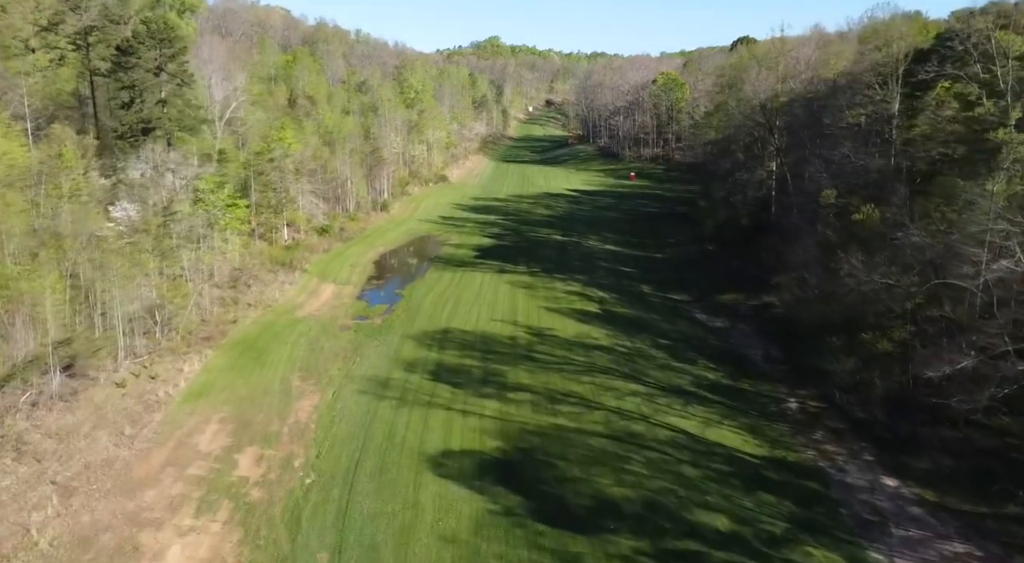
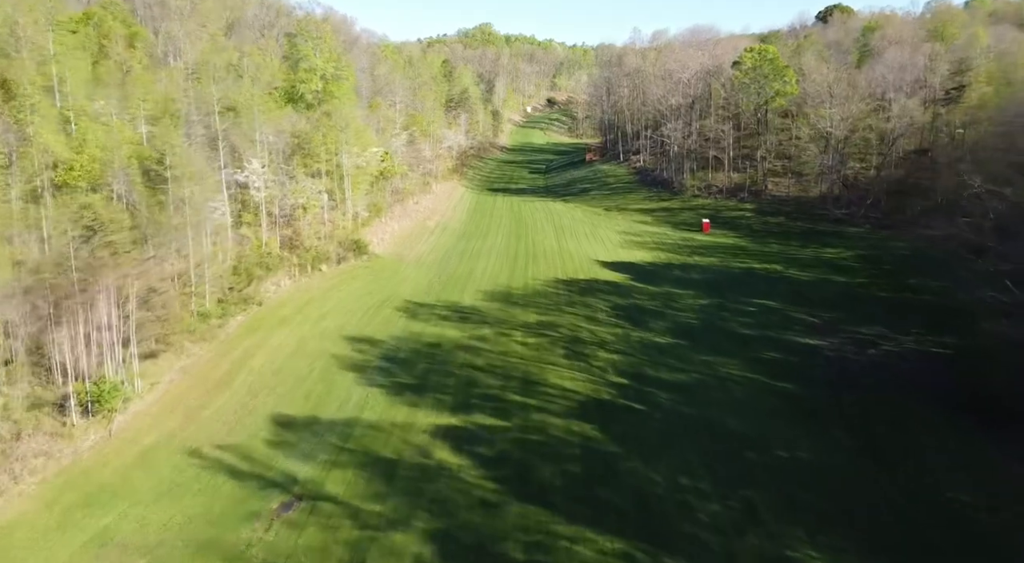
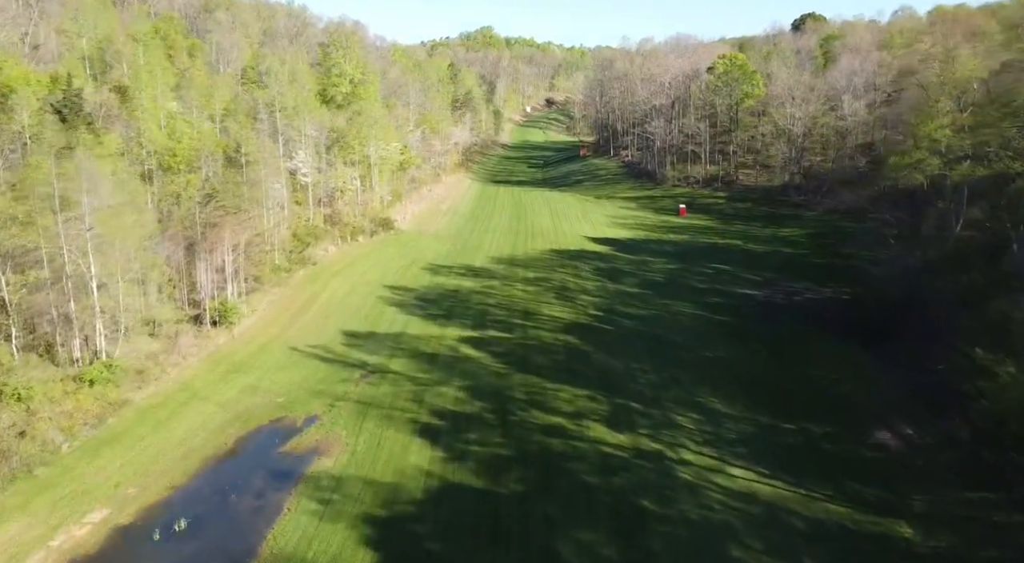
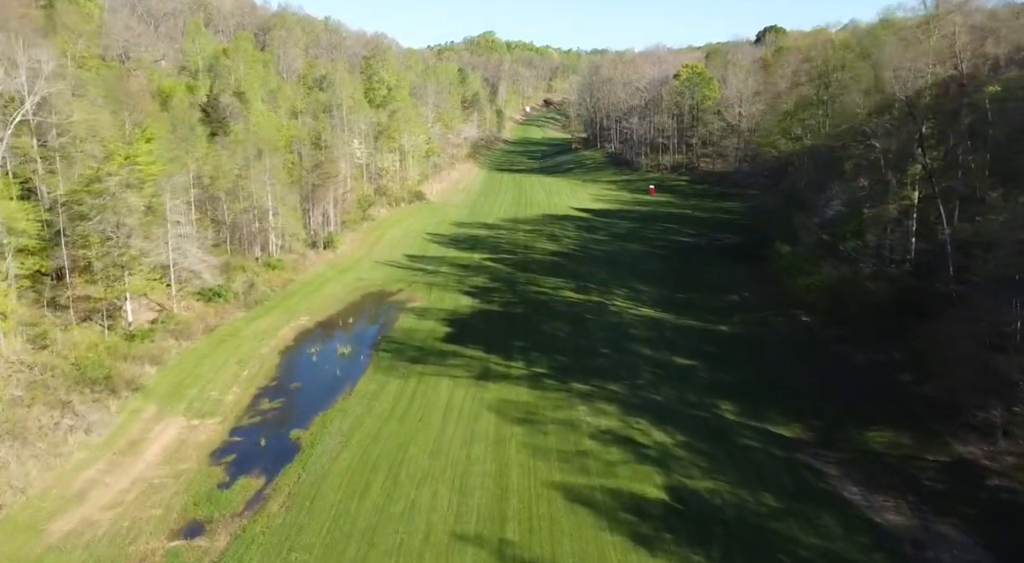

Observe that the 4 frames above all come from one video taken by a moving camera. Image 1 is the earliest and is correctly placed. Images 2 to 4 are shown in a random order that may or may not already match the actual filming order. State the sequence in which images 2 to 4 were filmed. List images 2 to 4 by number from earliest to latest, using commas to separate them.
4, 3, 2
